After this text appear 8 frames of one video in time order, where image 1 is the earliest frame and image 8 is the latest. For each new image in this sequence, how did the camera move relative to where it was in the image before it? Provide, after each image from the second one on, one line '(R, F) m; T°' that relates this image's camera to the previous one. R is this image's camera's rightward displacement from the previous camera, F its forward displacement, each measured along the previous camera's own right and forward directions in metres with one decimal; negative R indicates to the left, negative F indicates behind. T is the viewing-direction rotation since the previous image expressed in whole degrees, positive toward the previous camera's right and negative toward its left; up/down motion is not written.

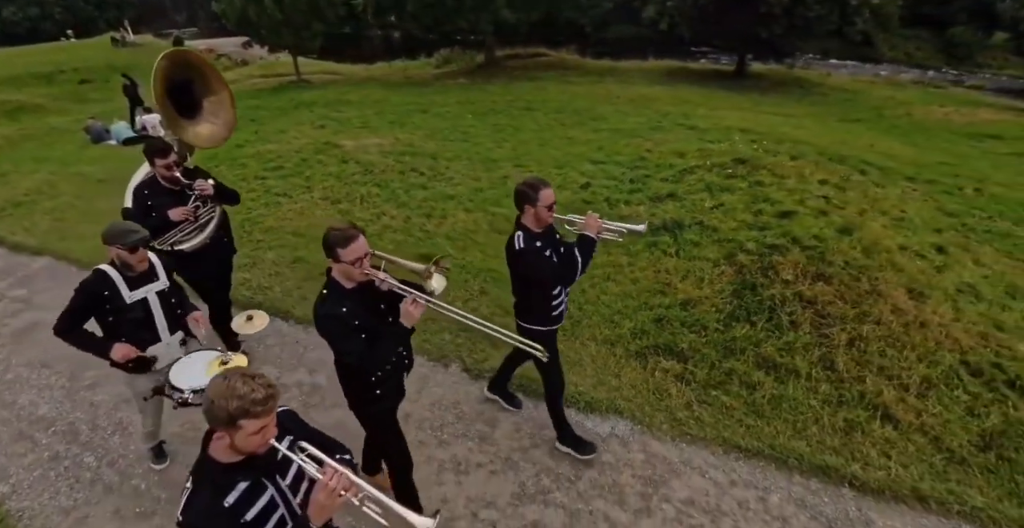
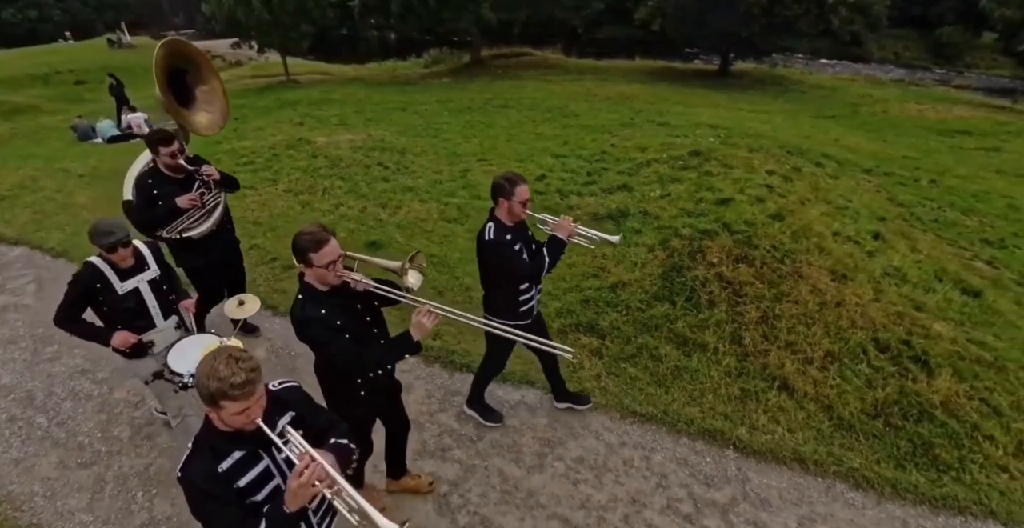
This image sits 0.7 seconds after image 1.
(+0.8, -0.2) m; 0°
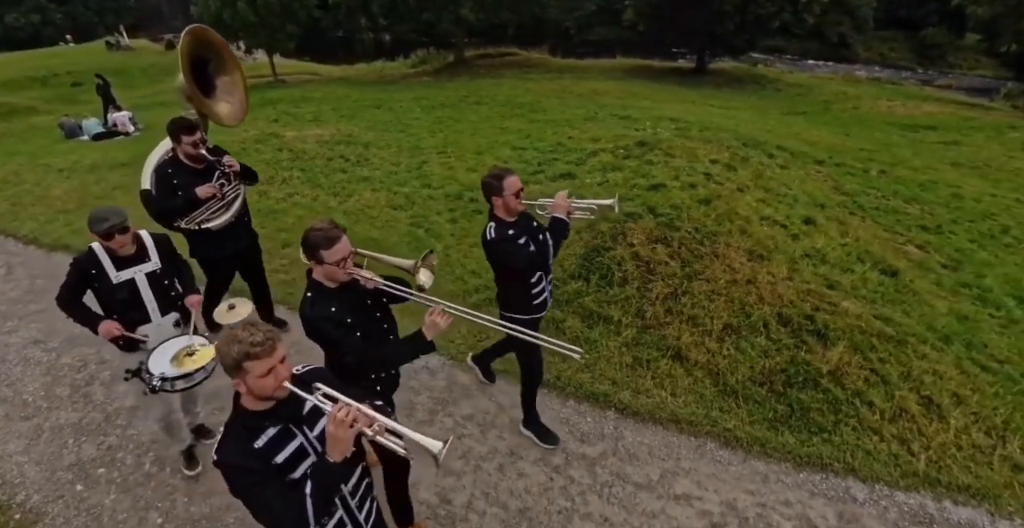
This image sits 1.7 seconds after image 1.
(+0.9, -0.2) m; 0°
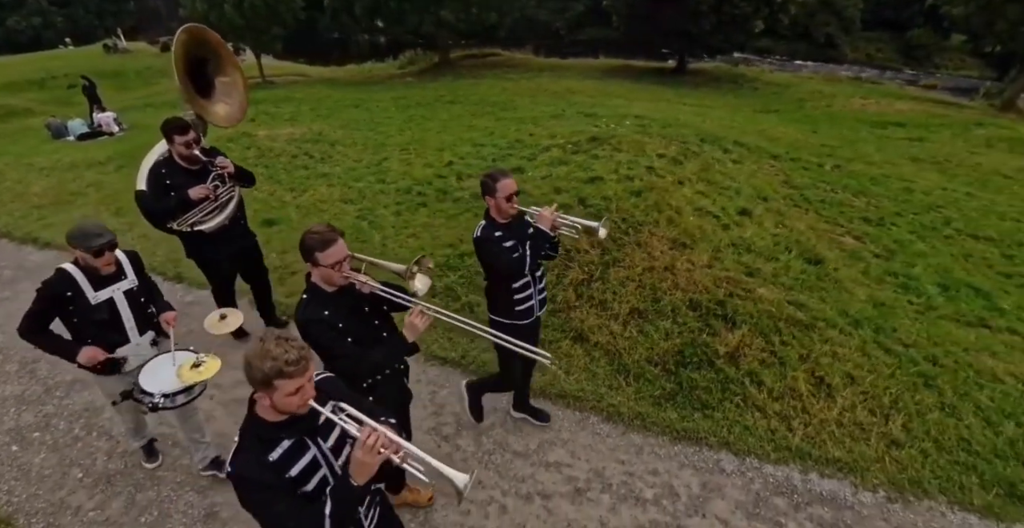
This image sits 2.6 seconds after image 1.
(+0.9, -0.2) m; 0°
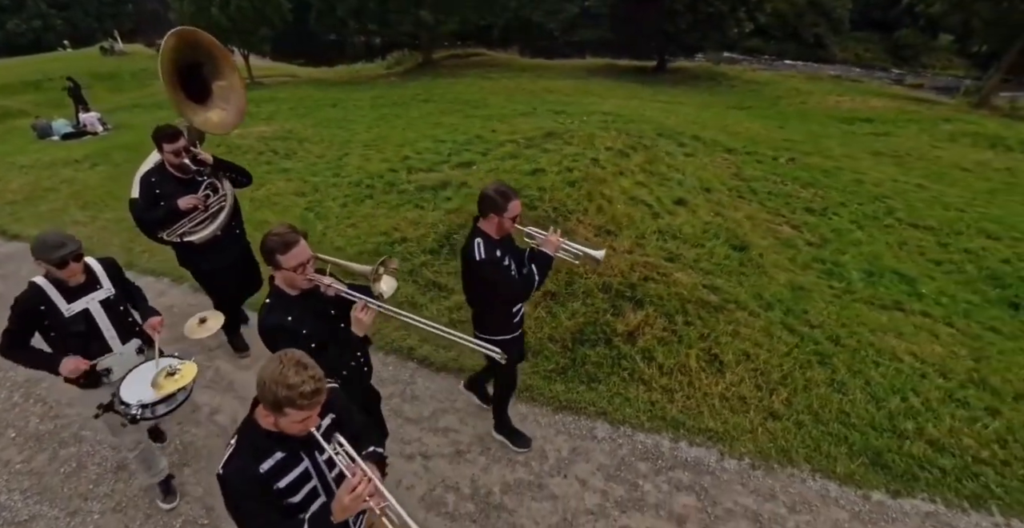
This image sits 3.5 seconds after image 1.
(+1.0, -0.1) m; 0°
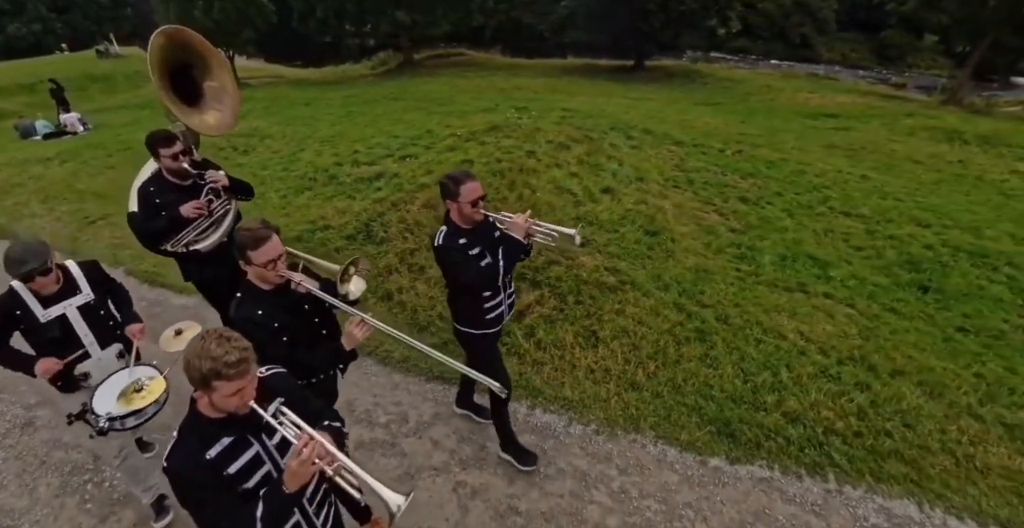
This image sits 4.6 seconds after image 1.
(+1.2, -0.1) m; -1°
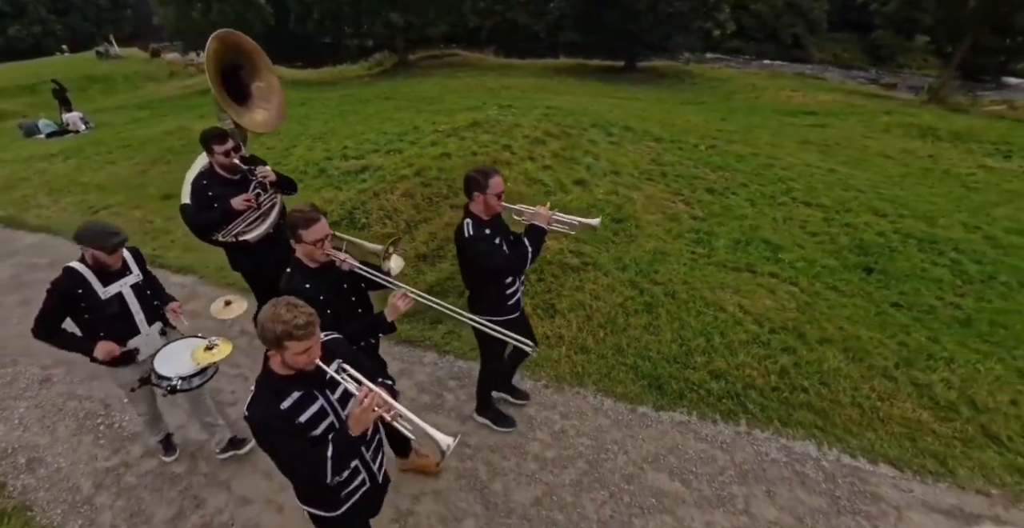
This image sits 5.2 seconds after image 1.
(+0.4, -0.4) m; 0°
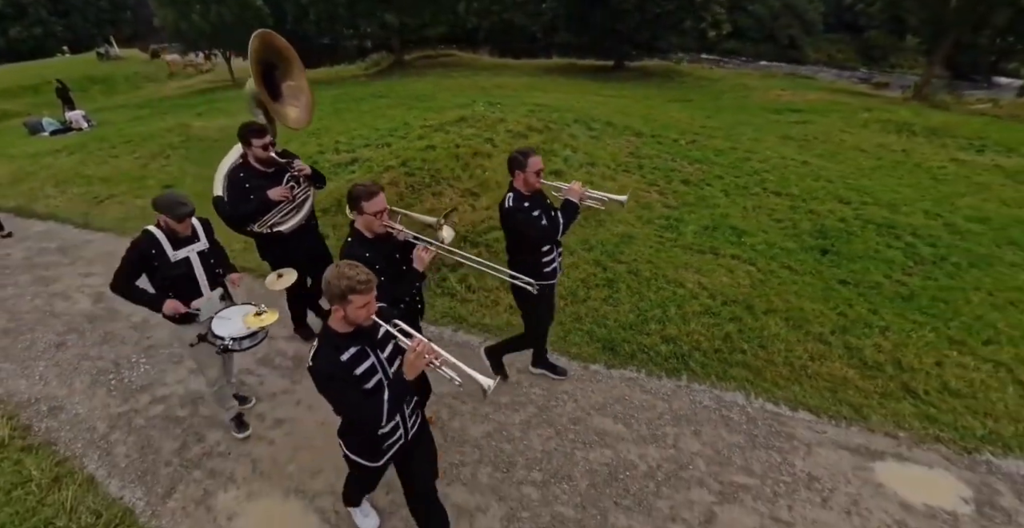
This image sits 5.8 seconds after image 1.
(+0.3, -0.4) m; 0°
